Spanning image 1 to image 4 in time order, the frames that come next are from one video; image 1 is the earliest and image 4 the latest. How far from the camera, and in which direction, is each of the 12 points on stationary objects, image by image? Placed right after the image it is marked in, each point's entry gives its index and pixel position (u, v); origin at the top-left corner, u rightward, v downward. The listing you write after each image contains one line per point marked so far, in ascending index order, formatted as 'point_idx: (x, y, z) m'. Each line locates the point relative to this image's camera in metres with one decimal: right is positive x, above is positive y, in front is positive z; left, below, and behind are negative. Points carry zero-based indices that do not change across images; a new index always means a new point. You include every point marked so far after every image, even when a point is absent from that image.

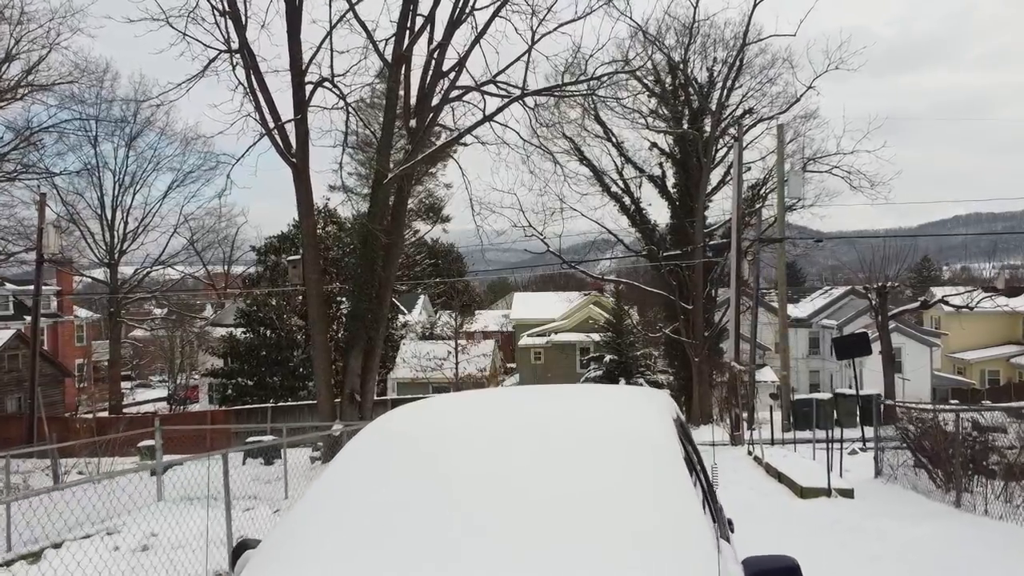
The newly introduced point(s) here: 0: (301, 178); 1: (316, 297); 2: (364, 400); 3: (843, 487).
0: (-3.3, +1.7, +11.7) m
1: (-3.1, -0.2, +11.8) m
2: (-2.4, -1.8, +12.2) m
3: (+3.2, -1.9, +7.2) m
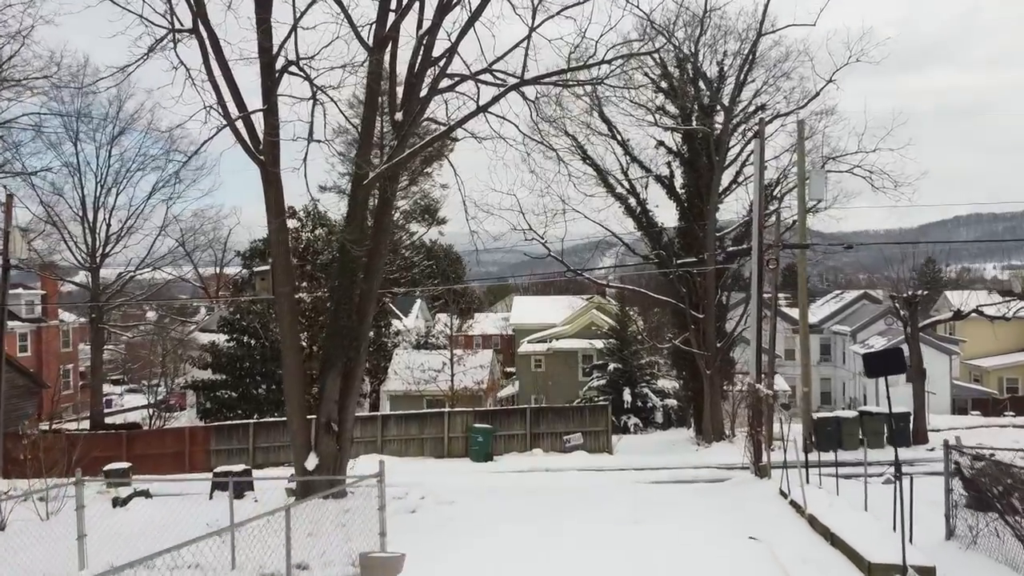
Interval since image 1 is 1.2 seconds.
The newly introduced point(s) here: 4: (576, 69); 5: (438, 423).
0: (-3.3, +1.5, +10.3) m
1: (-3.1, -0.4, +10.4) m
2: (-2.4, -2.0, +10.8) m
3: (+3.2, -2.1, +5.8) m
4: (+1.1, +3.7, +12.5) m
5: (-1.9, -3.5, +19.5) m
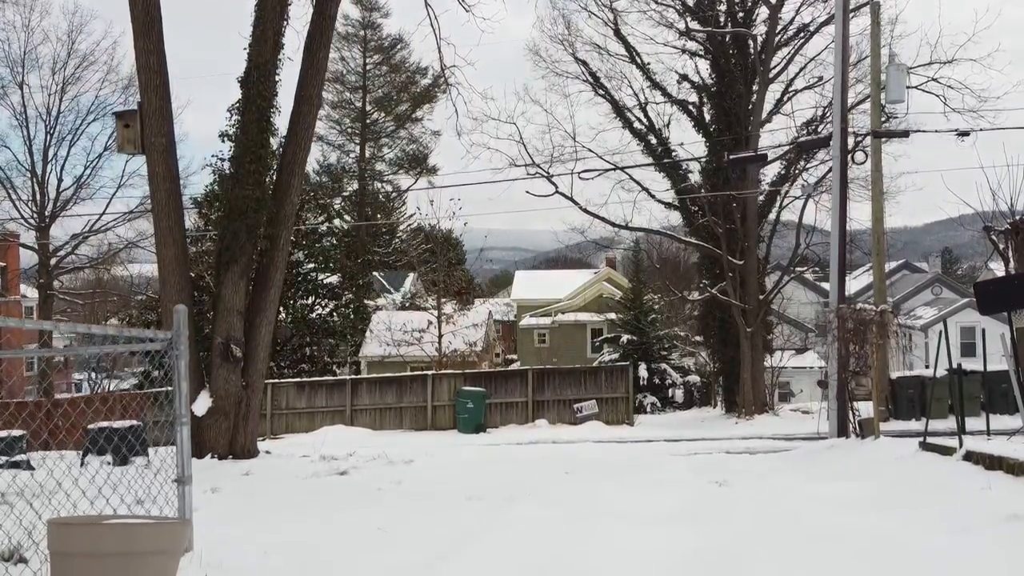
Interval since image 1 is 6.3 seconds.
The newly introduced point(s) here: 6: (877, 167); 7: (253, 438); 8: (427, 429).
0: (-3.4, +2.9, +6.7) m
1: (-3.2, +1.0, +6.9) m
2: (-2.5, -0.7, +7.3) m
3: (+3.1, -0.8, +2.3) m
4: (+1.0, +5.0, +9.0) m
5: (-2.0, -2.2, +16.0) m
6: (+6.3, +2.1, +12.9) m
7: (-2.6, -1.5, +7.4) m
8: (-1.8, -3.0, +15.9) m
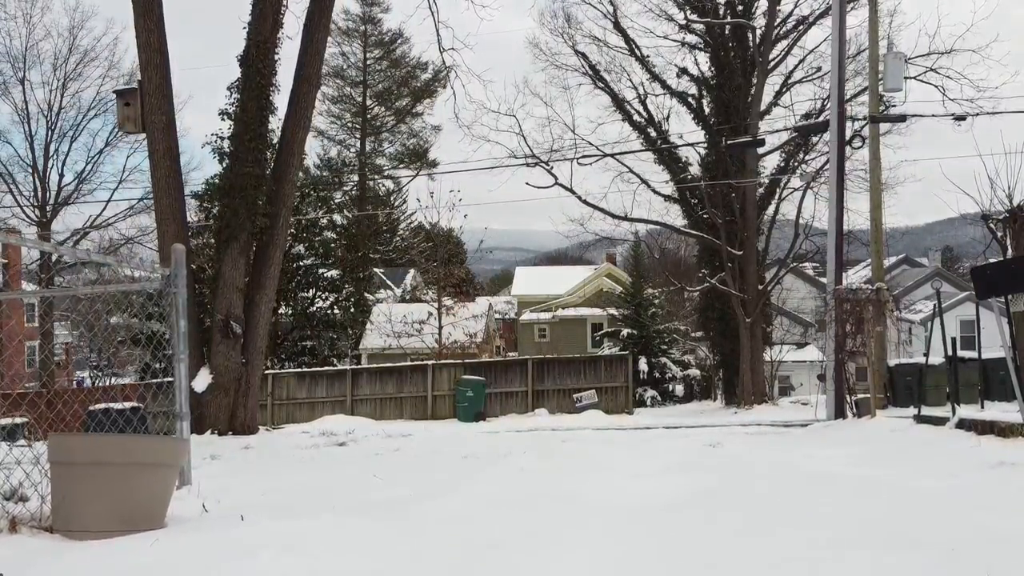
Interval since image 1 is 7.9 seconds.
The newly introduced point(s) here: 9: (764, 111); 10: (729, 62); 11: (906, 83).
0: (-3.4, +3.1, +6.8) m
1: (-3.2, +1.2, +7.0) m
2: (-2.5, -0.5, +7.3) m
3: (+3.1, -0.6, +2.3) m
4: (+1.0, +5.2, +9.0) m
5: (-2.0, -2.0, +16.0) m
6: (+6.3, +2.3, +13.0) m
7: (-2.6, -1.3, +7.4) m
8: (-1.8, -2.8, +15.9) m
9: (+6.2, +4.5, +18.6) m
10: (+5.6, +5.9, +19.2) m
11: (+7.4, +3.9, +14.1) m
